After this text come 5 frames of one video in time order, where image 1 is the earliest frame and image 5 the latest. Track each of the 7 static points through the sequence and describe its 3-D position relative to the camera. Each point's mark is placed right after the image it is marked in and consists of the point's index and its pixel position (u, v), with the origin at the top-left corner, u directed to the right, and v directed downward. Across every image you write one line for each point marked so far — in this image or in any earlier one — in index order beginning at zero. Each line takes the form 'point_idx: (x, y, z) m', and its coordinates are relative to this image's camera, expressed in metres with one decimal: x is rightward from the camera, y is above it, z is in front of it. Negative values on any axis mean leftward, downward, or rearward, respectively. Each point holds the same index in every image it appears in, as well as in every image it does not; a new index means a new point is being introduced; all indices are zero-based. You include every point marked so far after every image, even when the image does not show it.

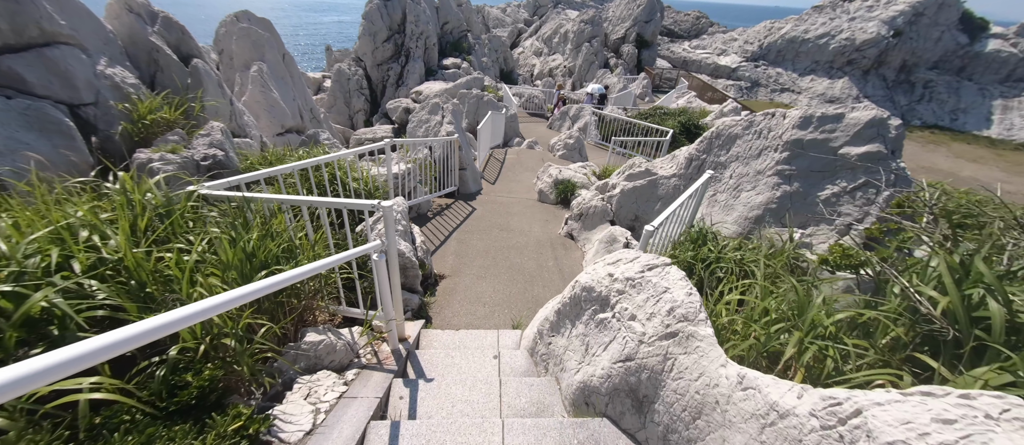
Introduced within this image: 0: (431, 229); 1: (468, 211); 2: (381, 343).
0: (-1.5, -0.1, +6.0) m
1: (-0.9, +0.3, +7.0) m
2: (-1.2, -1.1, +2.9) m
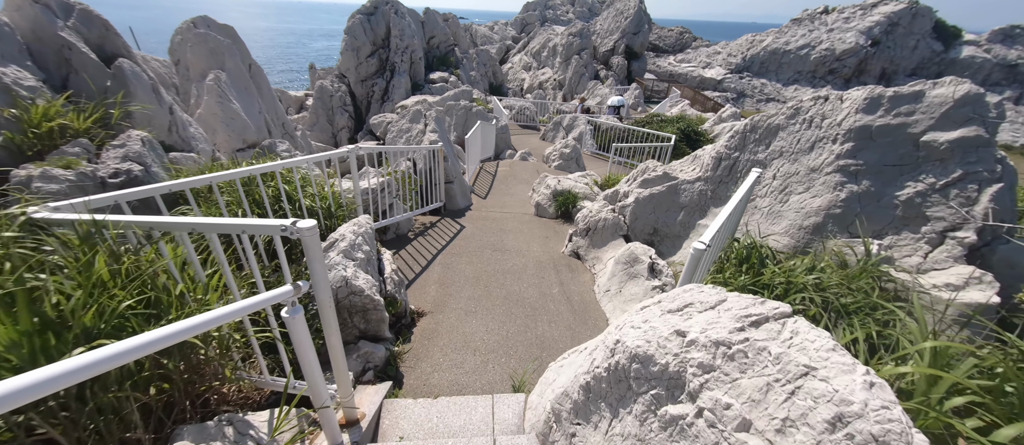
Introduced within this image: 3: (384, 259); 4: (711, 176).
0: (-1.6, -0.5, +5.0) m
1: (-1.1, -0.1, +6.1) m
2: (-1.2, -1.3, +1.9) m
3: (-1.5, -0.4, +3.6) m
4: (+2.5, +0.6, +4.1) m
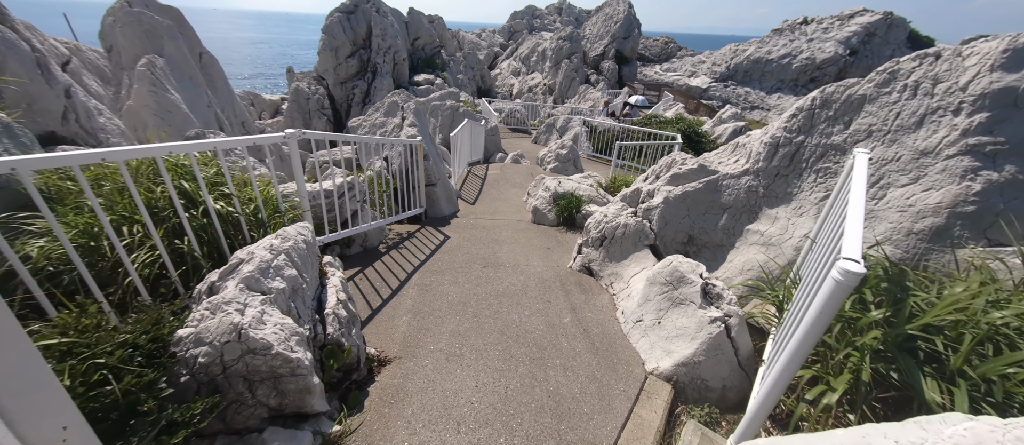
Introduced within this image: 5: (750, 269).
0: (-1.6, -0.6, +4.0) m
1: (-1.2, -0.3, +5.0) m
2: (-1.1, -1.3, +0.8) m
3: (-1.5, -0.5, +2.5) m
4: (+2.5, +0.5, +3.2) m
5: (+2.3, -0.5, +3.1) m
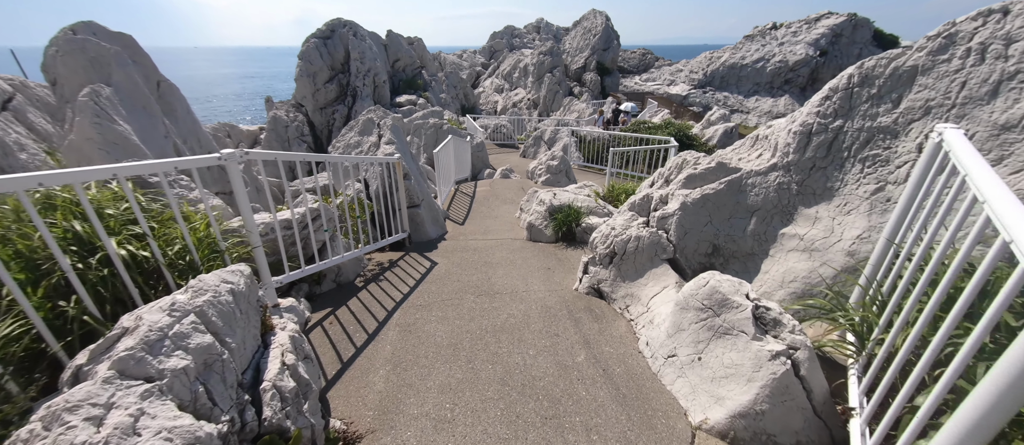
0: (-1.7, -0.9, +3.4) m
1: (-1.2, -0.6, +4.5) m
2: (-1.0, -1.4, +0.2) m
3: (-1.5, -0.7, +1.9) m
4: (+2.4, +0.5, +2.7) m
5: (+2.3, -0.5, +2.6) m
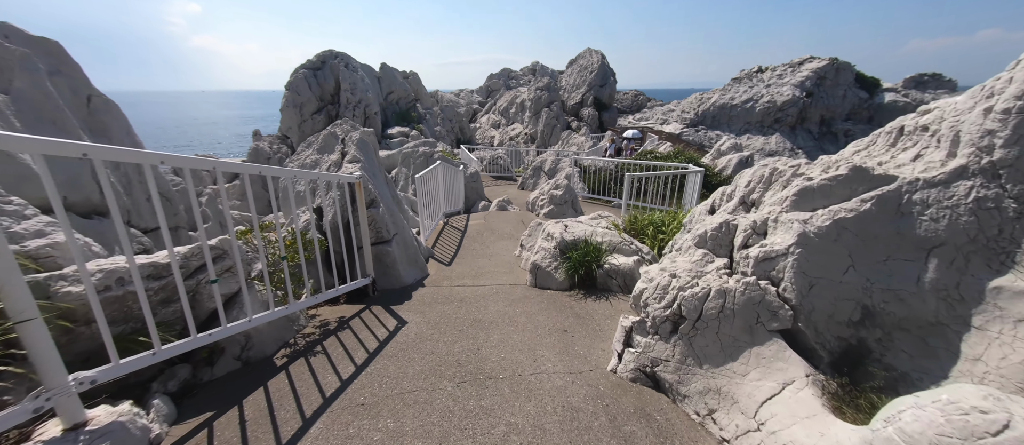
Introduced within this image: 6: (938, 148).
0: (-1.6, -1.2, +2.0) m
1: (-1.2, -1.0, +3.1) m
2: (-1.0, -1.4, -1.2) m
3: (-1.4, -0.9, +0.6) m
4: (+2.4, +0.3, +1.5) m
5: (+2.3, -0.7, +1.3) m
6: (+2.4, +0.4, +1.8) m
